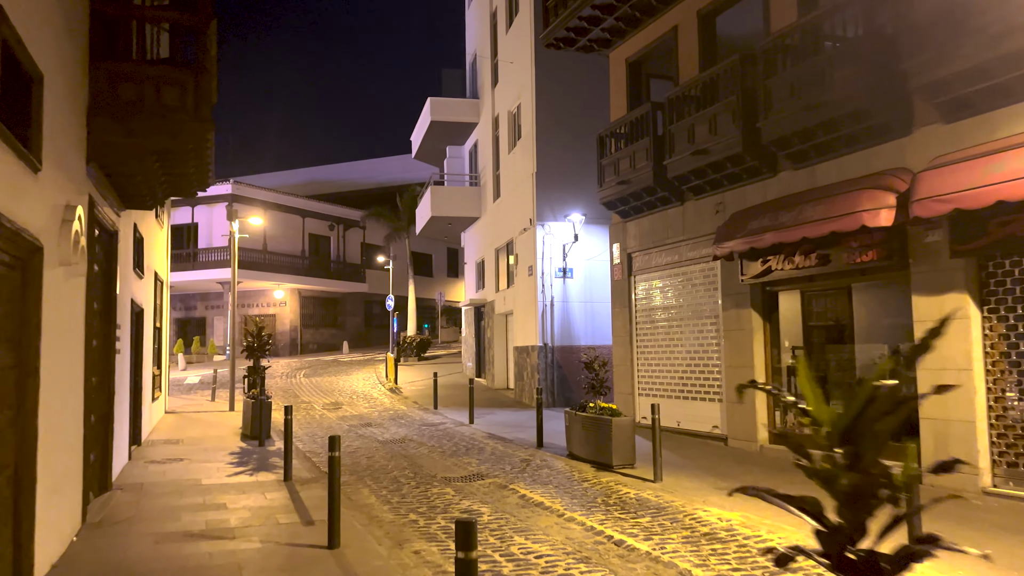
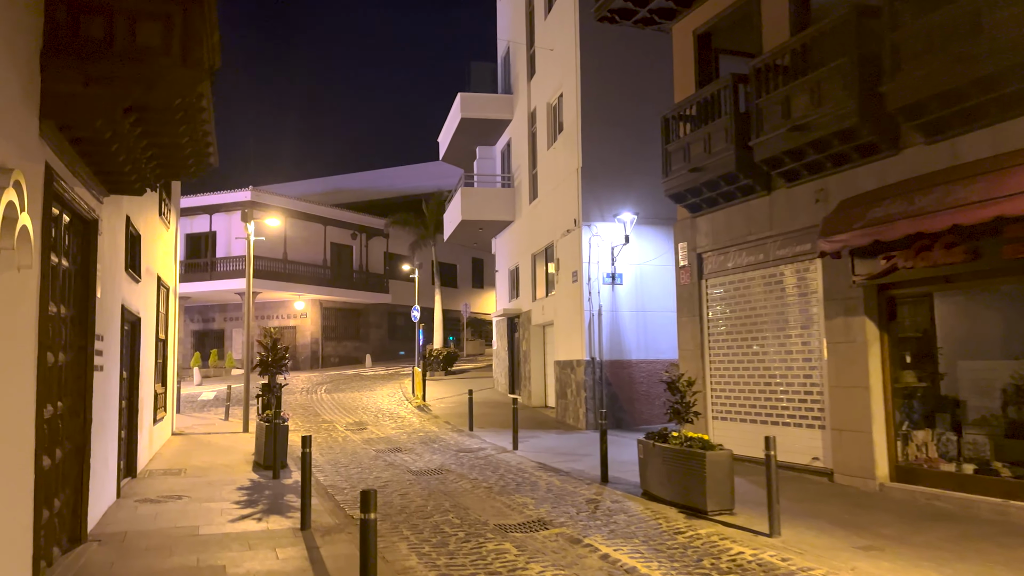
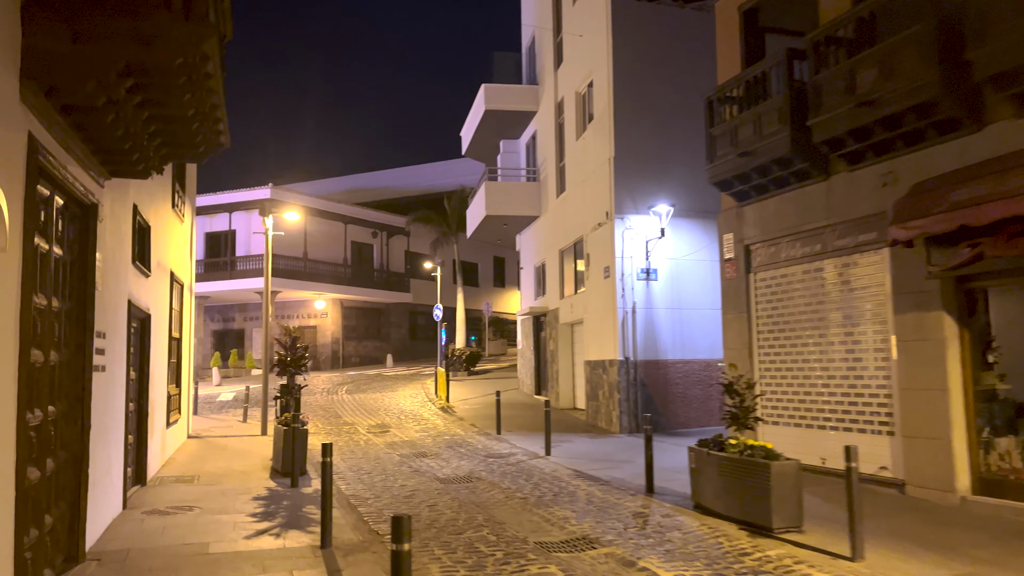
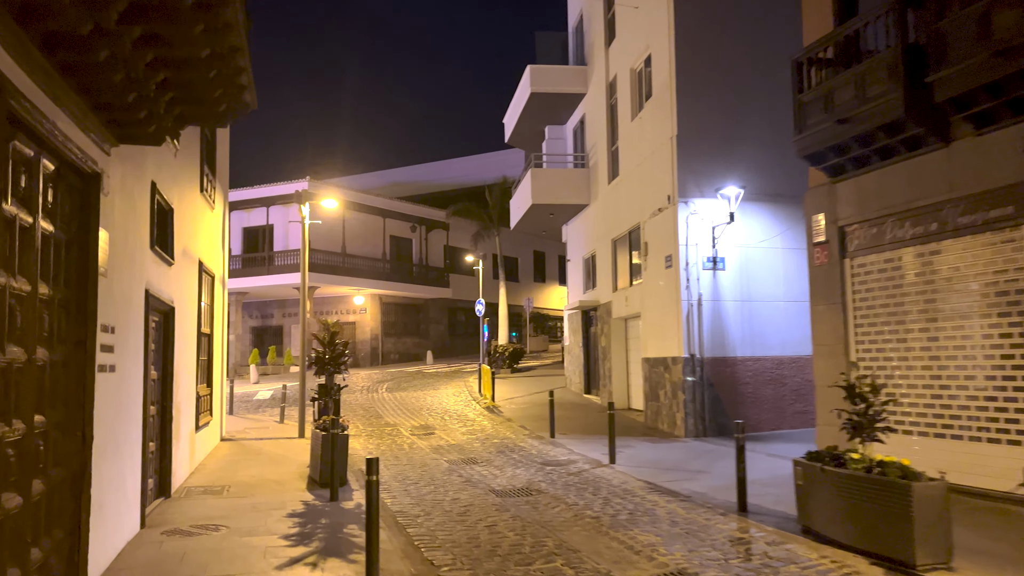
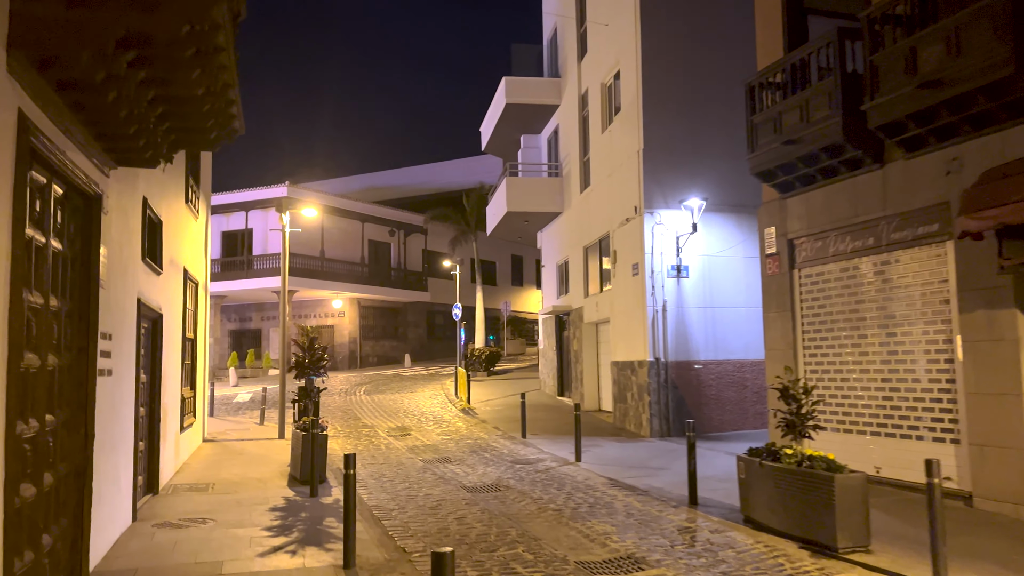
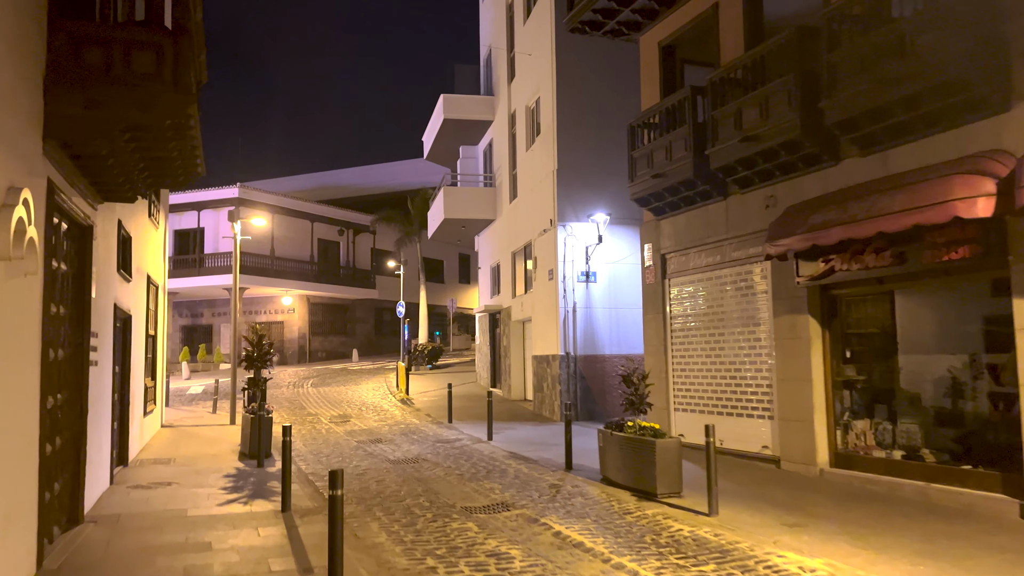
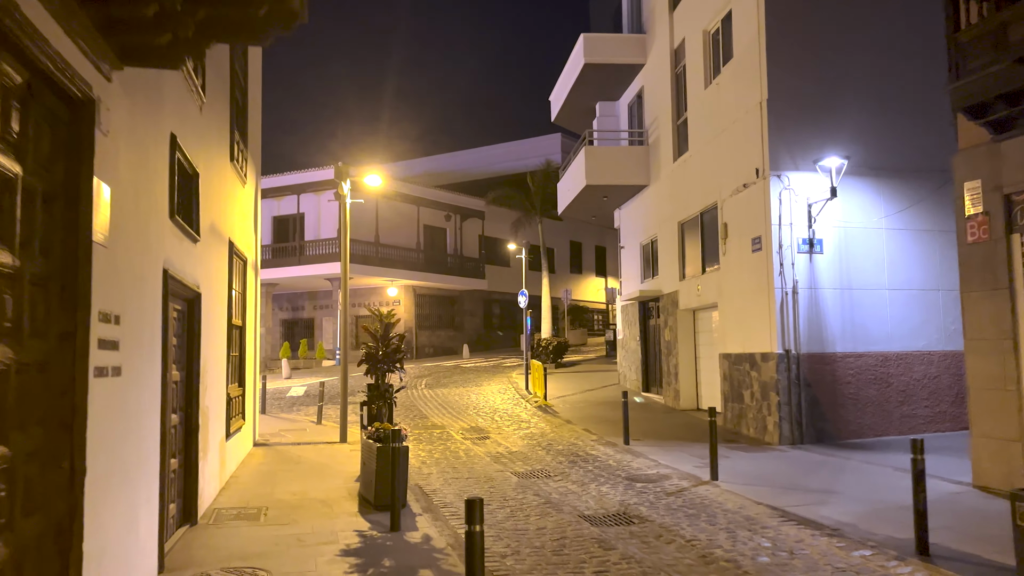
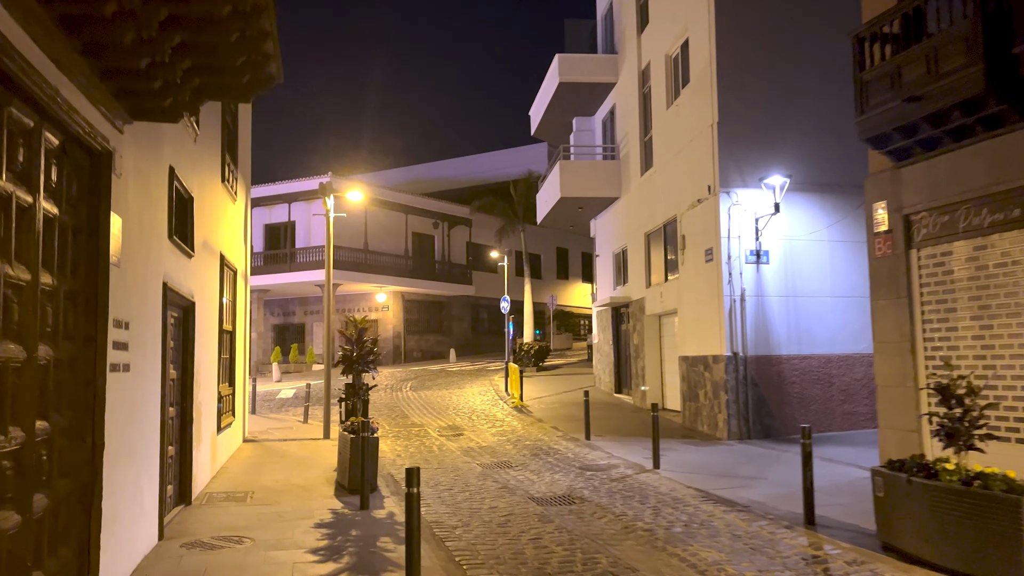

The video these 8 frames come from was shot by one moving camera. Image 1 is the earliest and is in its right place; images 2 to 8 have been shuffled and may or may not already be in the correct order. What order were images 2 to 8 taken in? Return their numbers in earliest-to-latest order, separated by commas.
6, 2, 3, 5, 4, 8, 7
